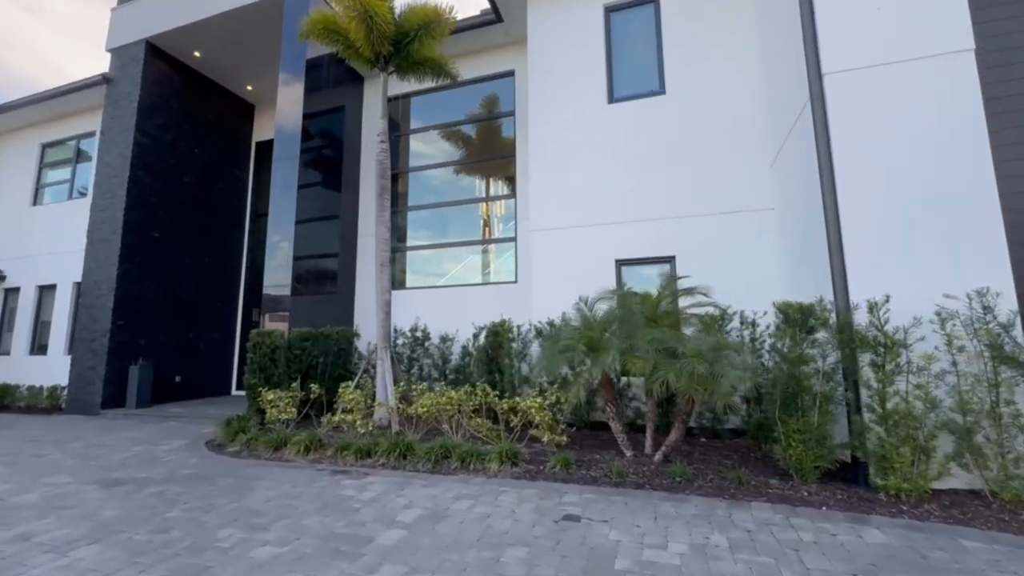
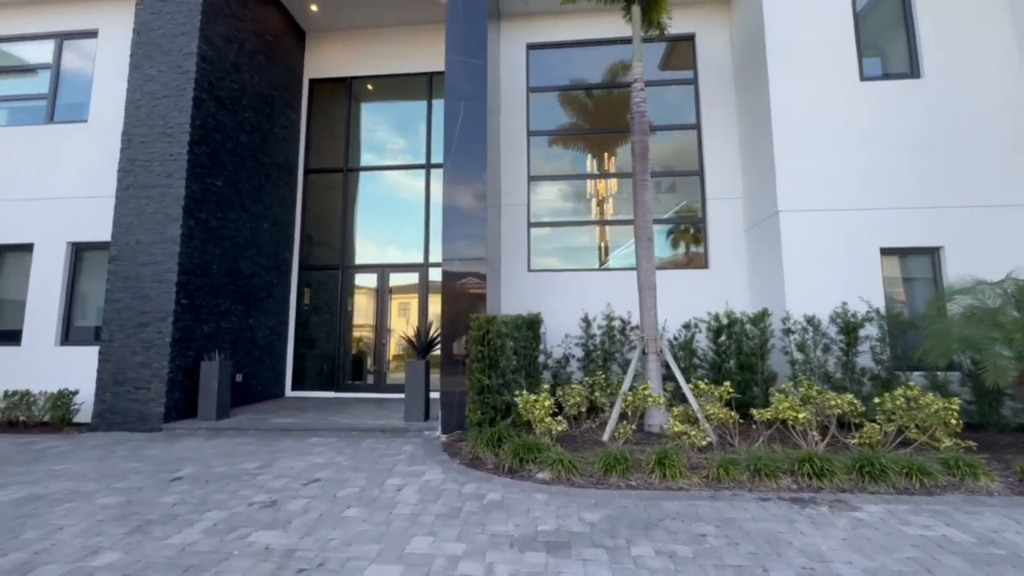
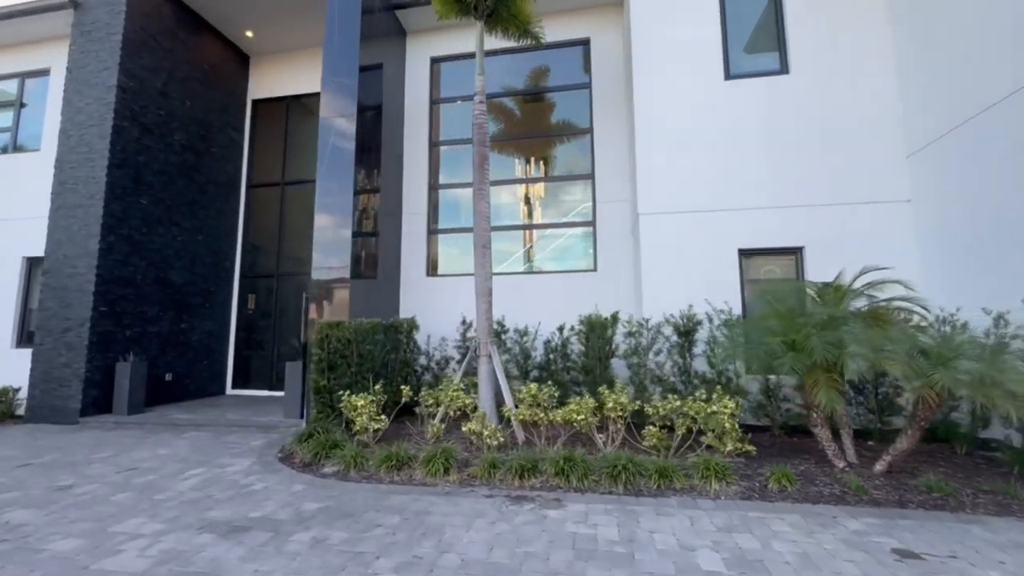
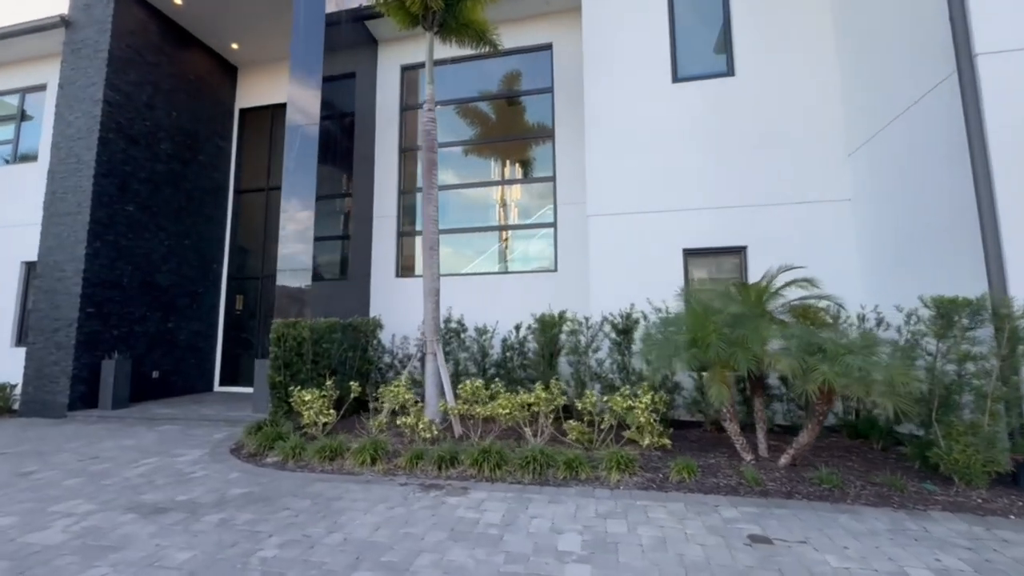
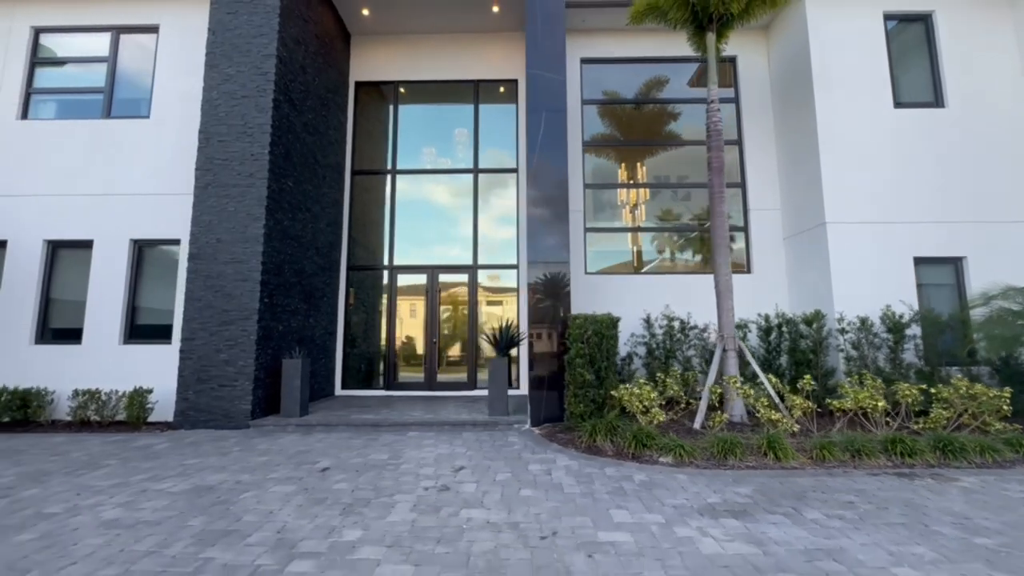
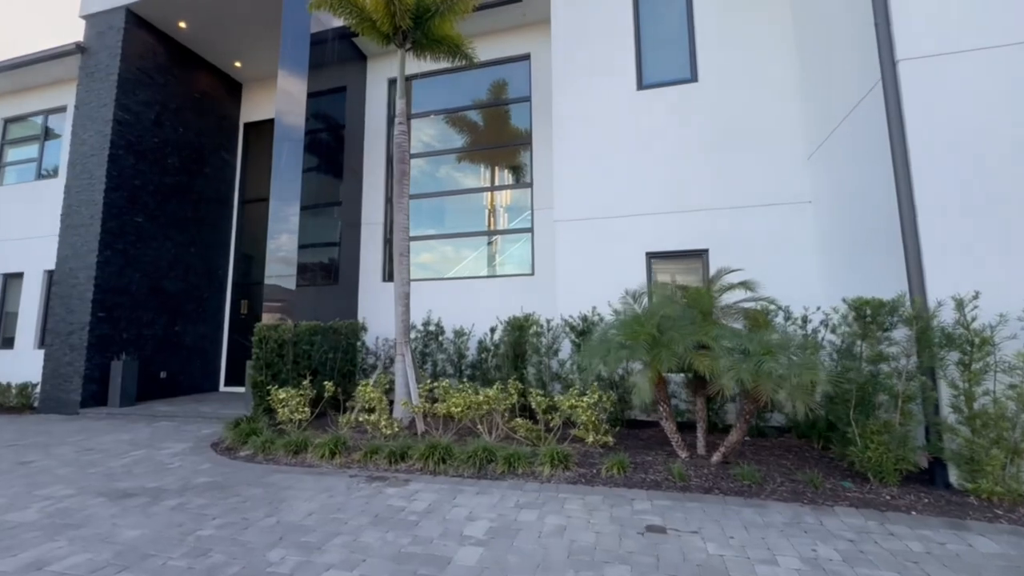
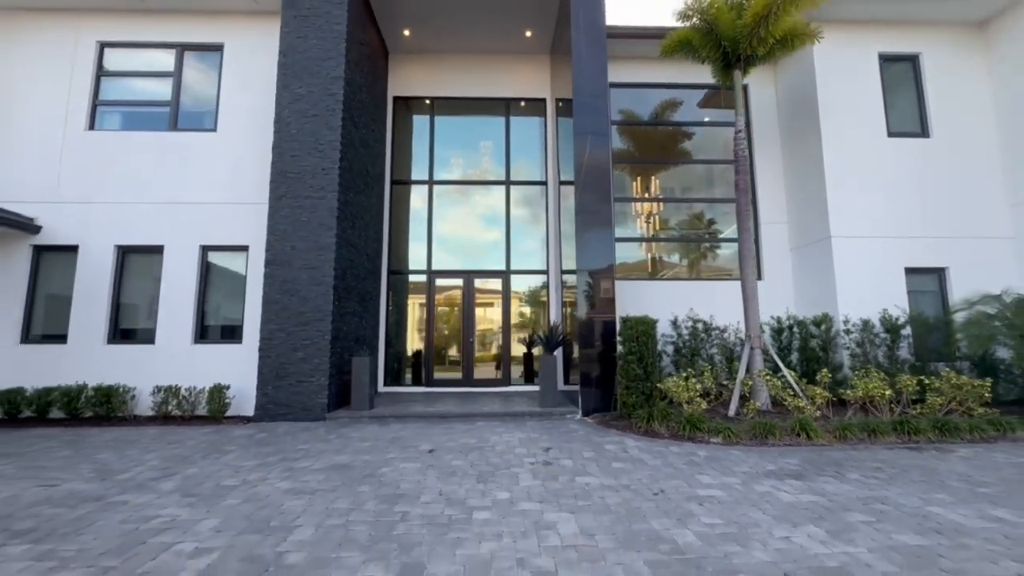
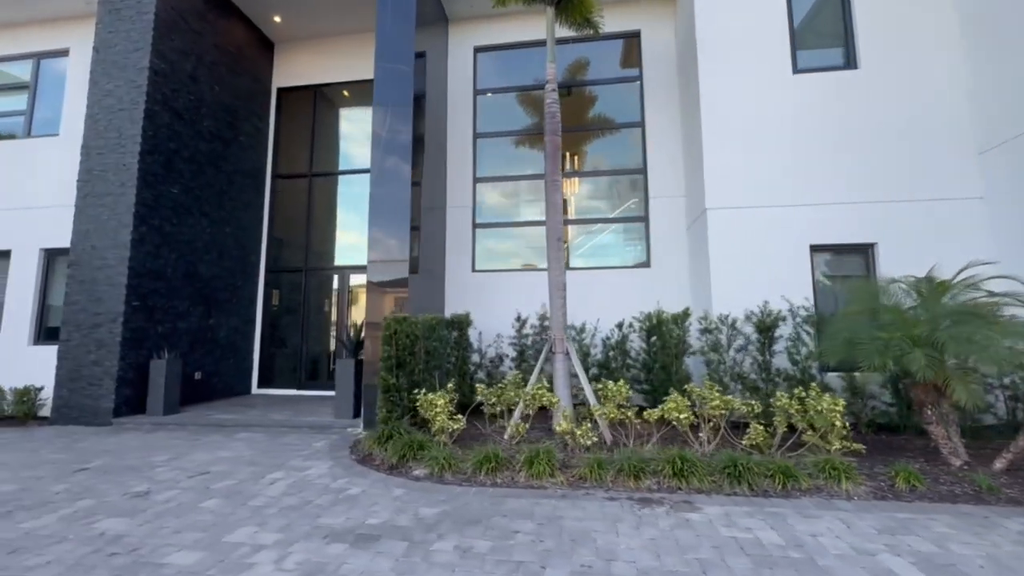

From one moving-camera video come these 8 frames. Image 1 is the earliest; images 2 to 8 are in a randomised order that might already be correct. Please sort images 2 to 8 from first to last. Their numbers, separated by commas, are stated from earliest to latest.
6, 4, 3, 8, 2, 5, 7
